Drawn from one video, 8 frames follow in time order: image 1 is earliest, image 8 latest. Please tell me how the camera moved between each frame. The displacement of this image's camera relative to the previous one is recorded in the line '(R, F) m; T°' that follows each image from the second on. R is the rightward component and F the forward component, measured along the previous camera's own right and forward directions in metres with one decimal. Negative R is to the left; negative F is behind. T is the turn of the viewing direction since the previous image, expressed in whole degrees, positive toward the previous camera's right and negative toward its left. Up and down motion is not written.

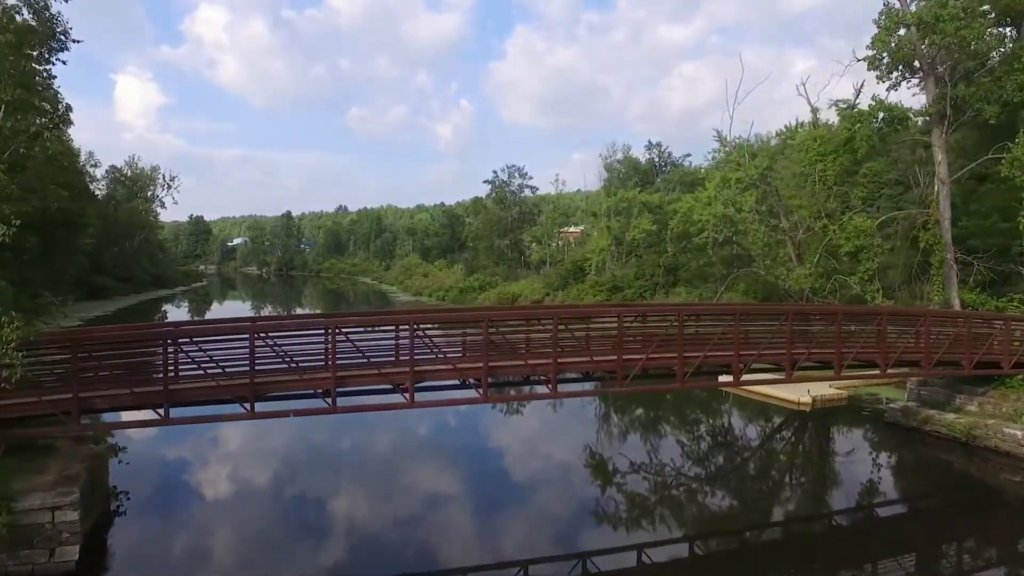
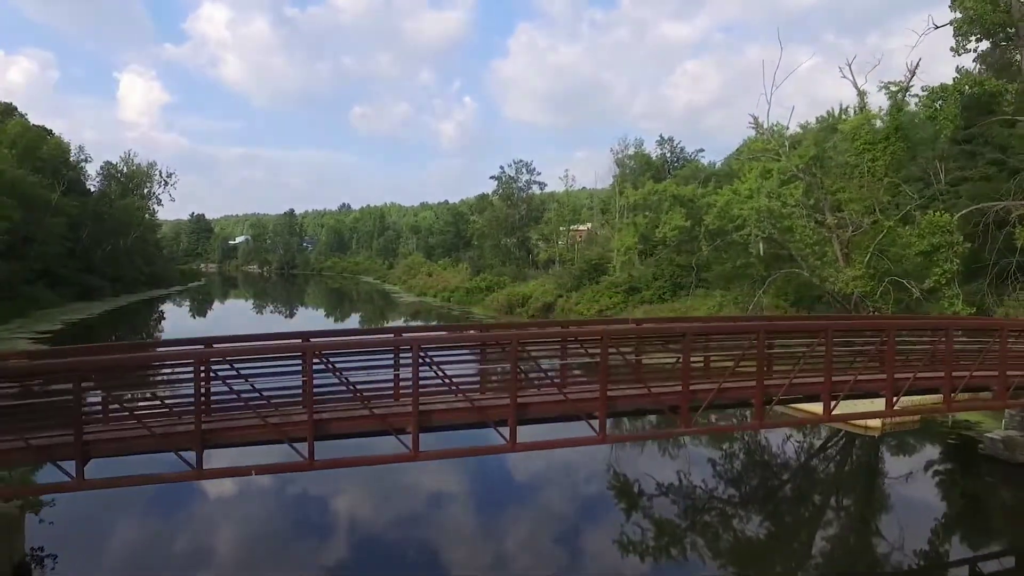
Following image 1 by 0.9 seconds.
(-0.3, +1.8) m; 0°
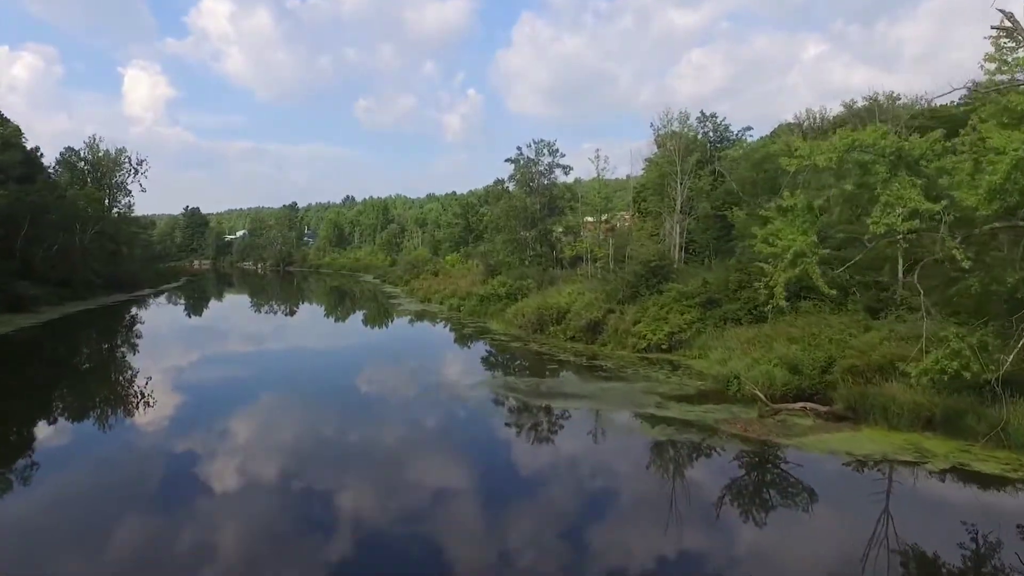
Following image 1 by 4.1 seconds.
(-0.9, +7.1) m; -1°
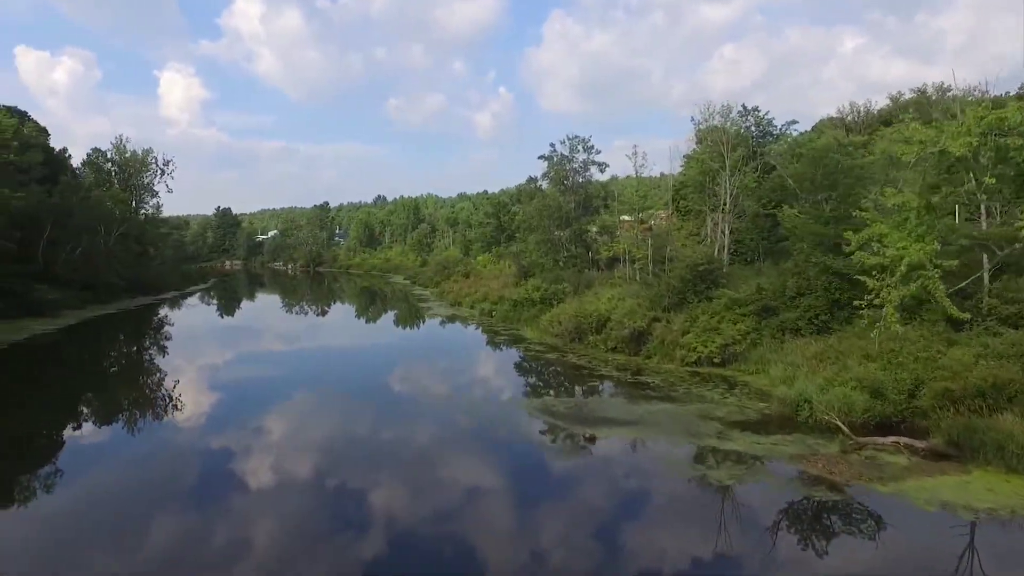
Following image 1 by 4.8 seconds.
(-0.2, +1.4) m; -3°
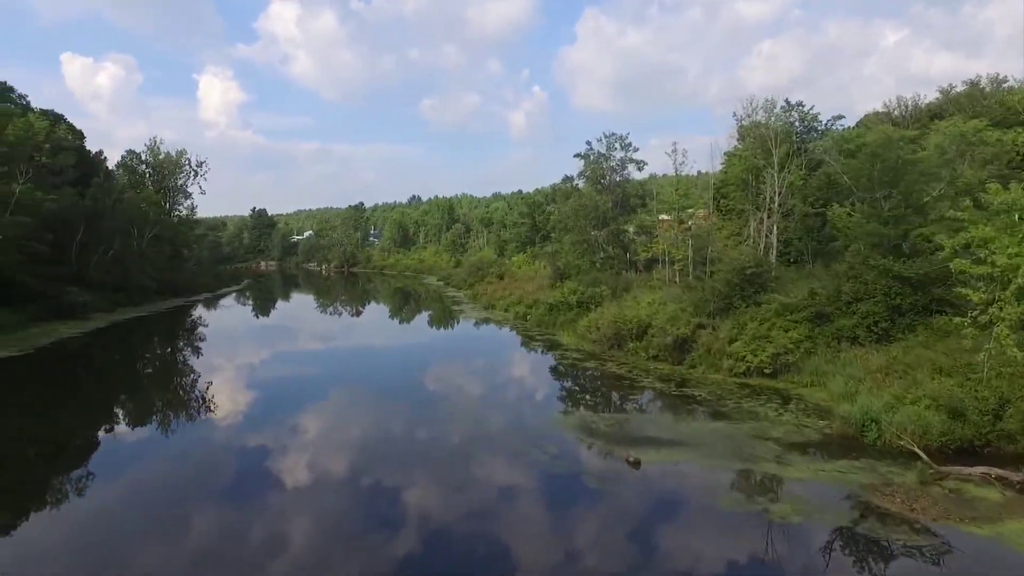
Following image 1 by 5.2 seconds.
(-0.1, +0.8) m; -3°
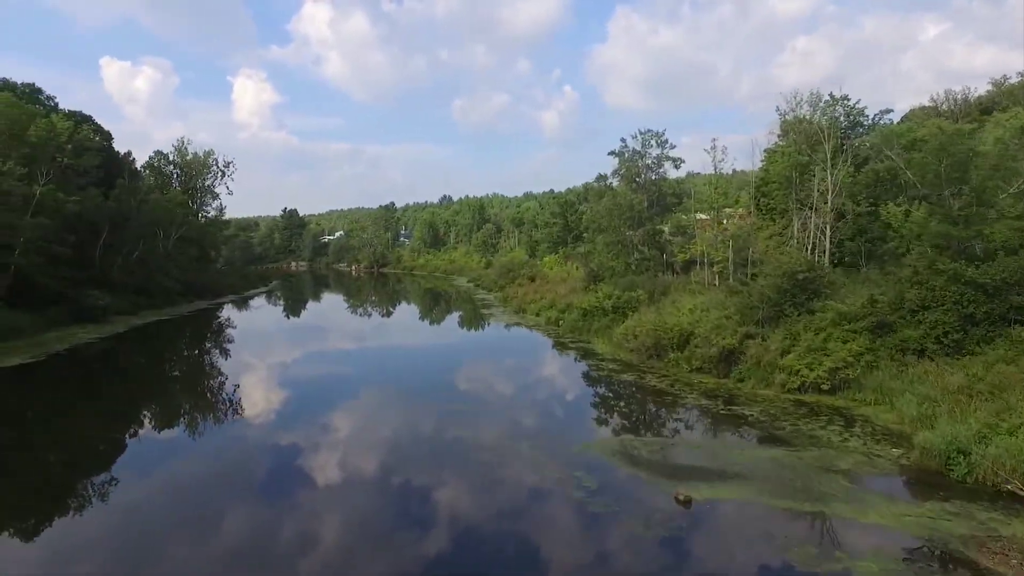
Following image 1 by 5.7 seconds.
(0.0, +1.1) m; -3°
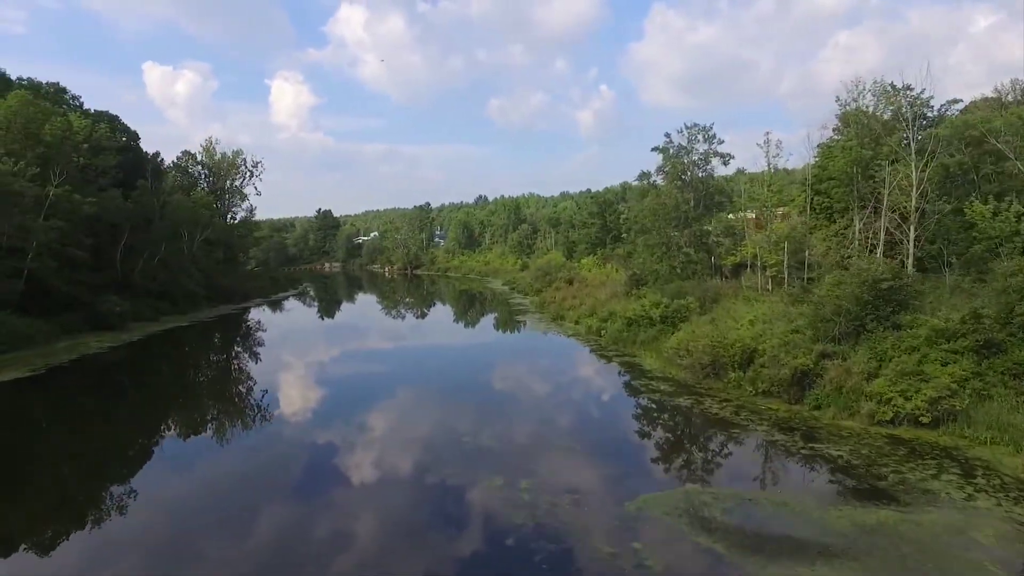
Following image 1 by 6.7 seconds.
(-0.1, +1.8) m; -3°
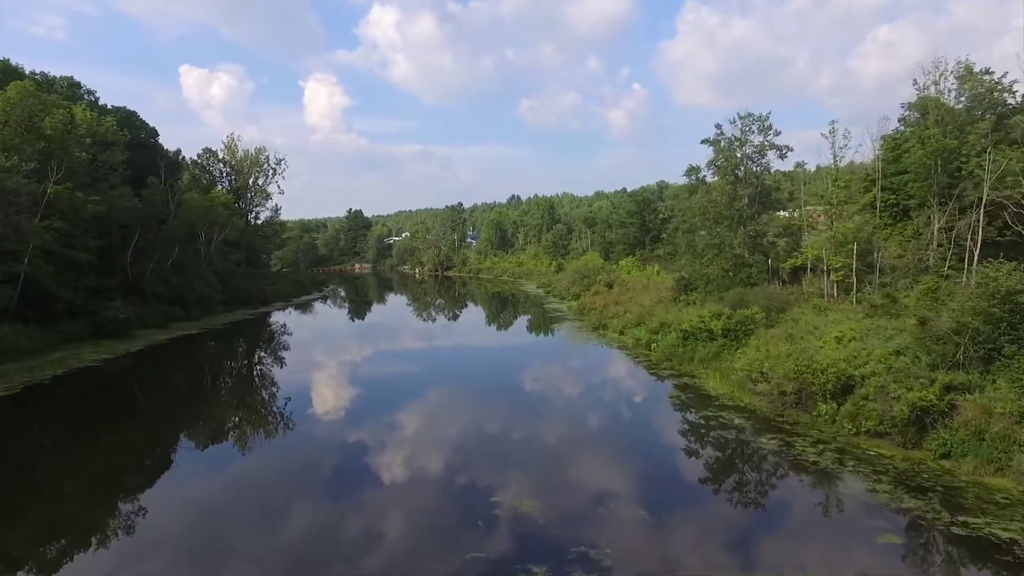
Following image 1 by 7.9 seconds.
(-0.2, +2.4) m; -3°
